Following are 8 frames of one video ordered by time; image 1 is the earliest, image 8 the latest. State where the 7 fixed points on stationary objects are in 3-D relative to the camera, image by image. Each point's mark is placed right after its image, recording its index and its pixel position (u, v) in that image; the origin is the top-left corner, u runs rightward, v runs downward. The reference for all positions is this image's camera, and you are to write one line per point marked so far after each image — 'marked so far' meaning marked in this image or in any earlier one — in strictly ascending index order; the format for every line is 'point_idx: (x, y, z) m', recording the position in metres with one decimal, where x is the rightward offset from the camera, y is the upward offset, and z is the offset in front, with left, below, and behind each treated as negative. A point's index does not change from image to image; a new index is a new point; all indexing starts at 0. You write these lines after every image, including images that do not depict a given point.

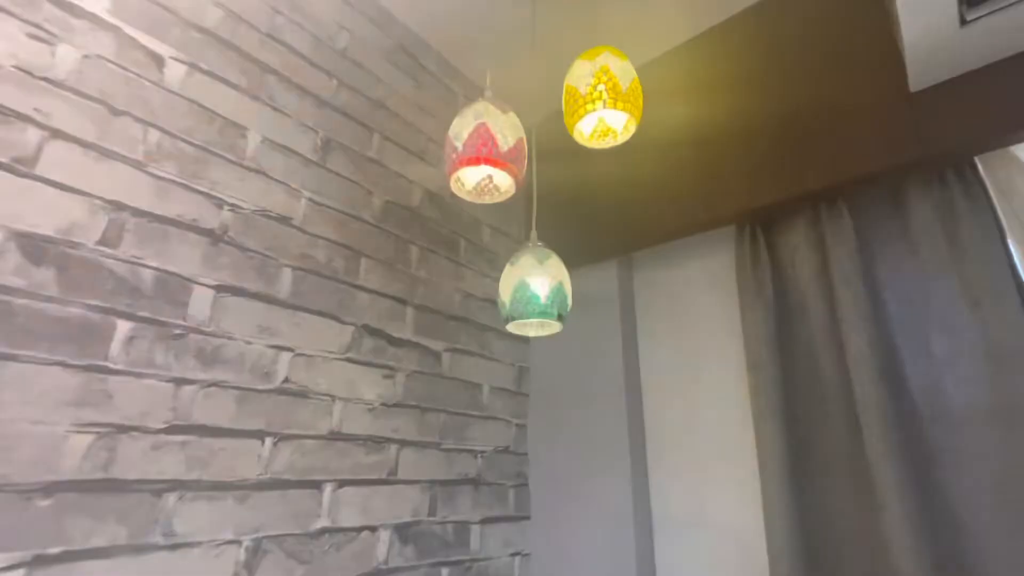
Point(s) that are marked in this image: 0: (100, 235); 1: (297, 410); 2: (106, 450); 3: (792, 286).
0: (-0.5, +0.1, +0.6) m
1: (-0.3, -0.2, +0.7) m
2: (-0.5, -0.2, +0.6) m
3: (+0.5, 0.0, +0.8) m
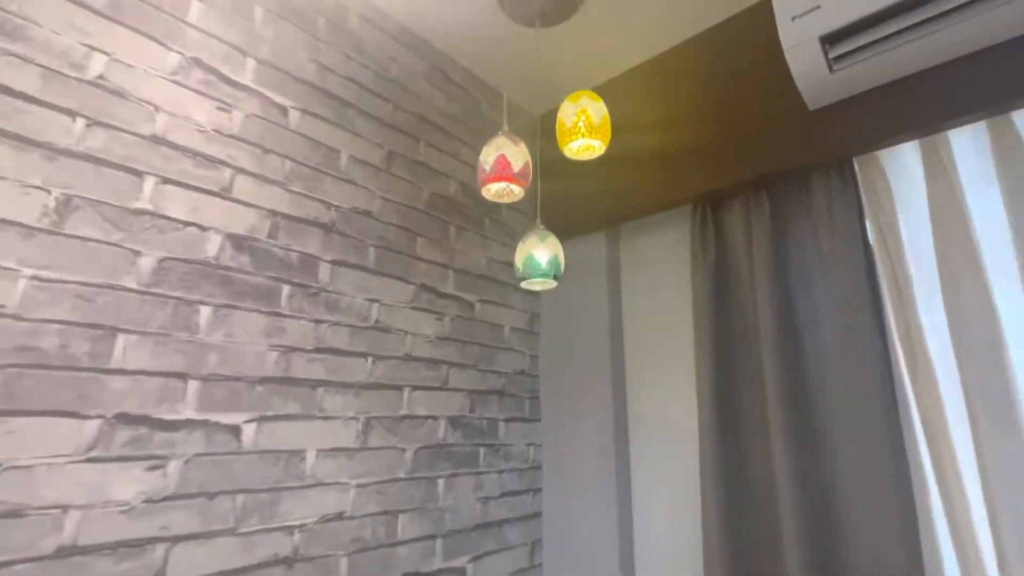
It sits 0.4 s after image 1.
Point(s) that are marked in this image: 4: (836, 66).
0: (-0.5, +0.1, +1.0) m
1: (-0.3, -0.1, +1.2) m
2: (-0.5, -0.1, +1.0) m
3: (+0.6, +0.1, +1.2) m
4: (+0.7, +0.5, +1.0) m
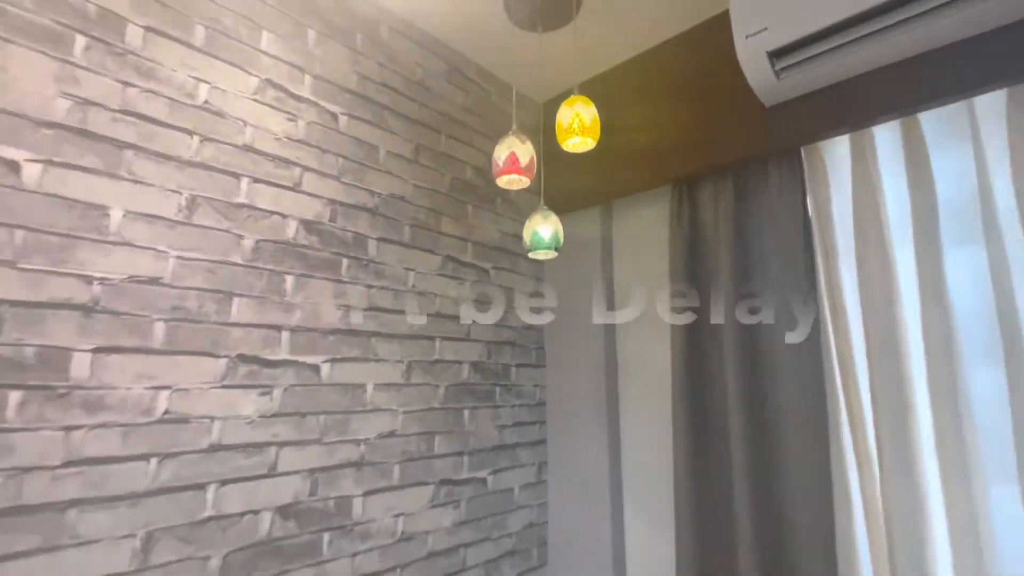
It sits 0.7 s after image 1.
0: (-0.5, +0.2, +1.3) m
1: (-0.3, 0.0, +1.5) m
2: (-0.4, -0.1, +1.3) m
3: (+0.6, +0.2, +1.5) m
4: (+0.7, +0.6, +1.2) m
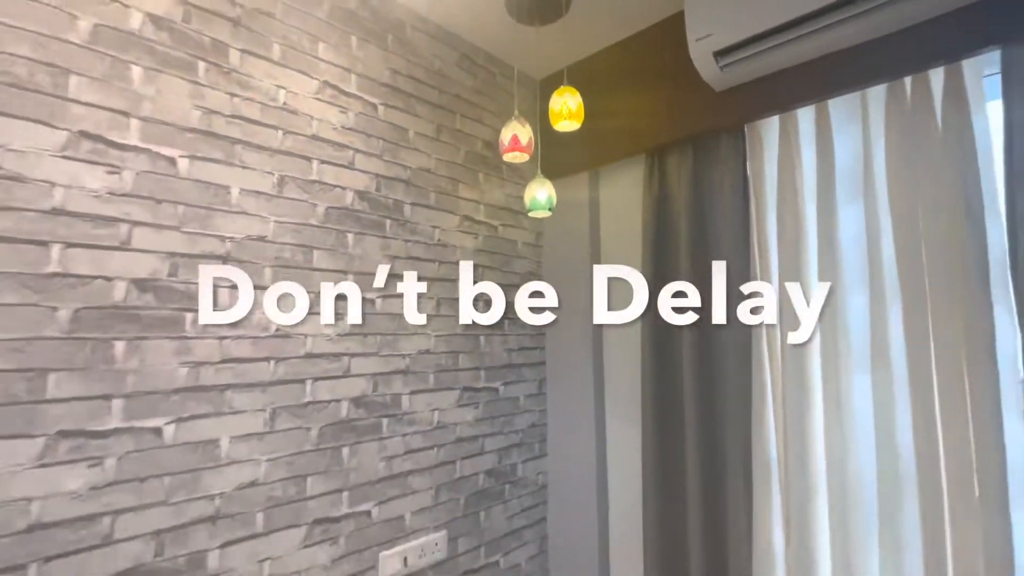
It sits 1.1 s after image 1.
0: (-0.5, +0.3, +1.7) m
1: (-0.3, +0.1, +1.9) m
2: (-0.4, +0.1, +1.7) m
3: (+0.6, +0.4, +1.9) m
4: (+0.7, +0.7, +1.6) m
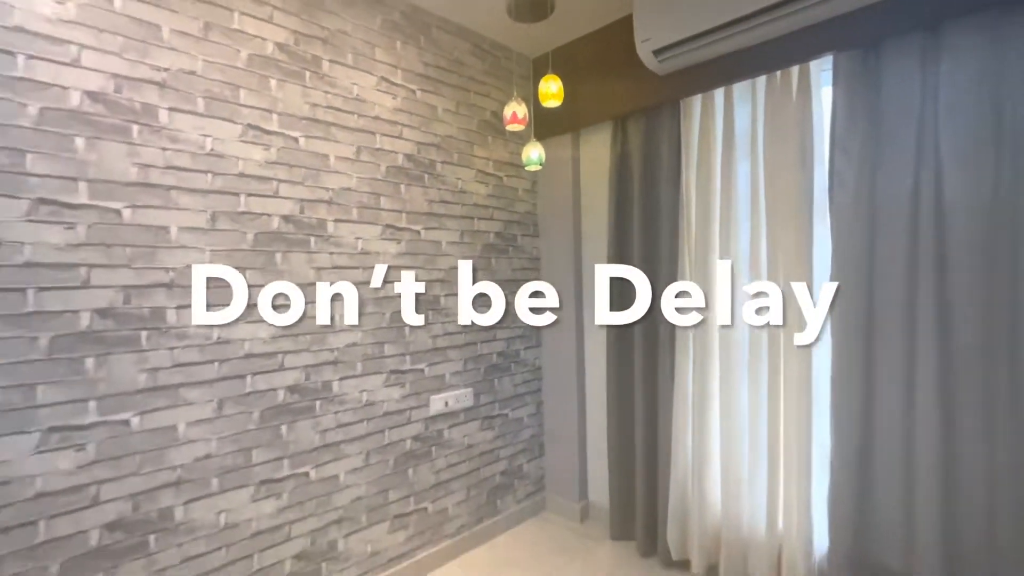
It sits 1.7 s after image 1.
0: (-0.5, +0.7, +2.4) m
1: (-0.2, +0.5, +2.6) m
2: (-0.4, +0.4, +2.4) m
3: (+0.6, +0.7, +2.6) m
4: (+0.7, +1.0, +2.2) m
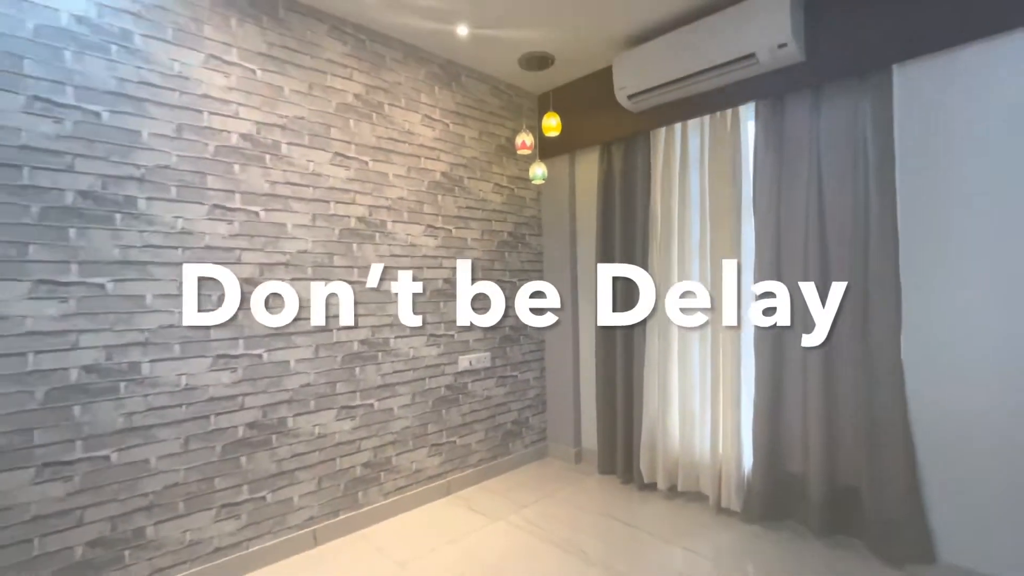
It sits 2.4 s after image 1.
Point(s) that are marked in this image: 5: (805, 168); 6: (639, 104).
0: (-0.4, +0.8, +3.2) m
1: (-0.2, +0.6, +3.3) m
2: (-0.3, +0.5, +3.2) m
3: (+0.7, +0.8, +3.3) m
4: (+0.7, +1.1, +3.0) m
5: (+1.5, +0.6, +2.5) m
6: (+0.8, +1.1, +3.0) m
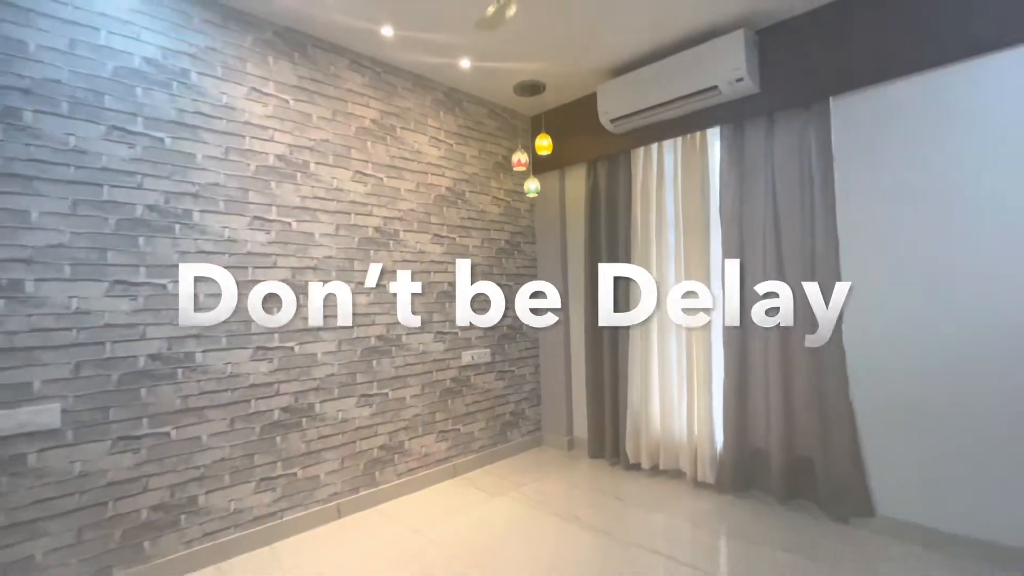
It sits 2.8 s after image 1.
0: (-0.4, +0.7, +3.5) m
1: (-0.2, +0.6, +3.7) m
2: (-0.4, +0.5, +3.6) m
3: (+0.6, +0.8, +3.7) m
4: (+0.7, +1.1, +3.4) m
5: (+1.5, +0.6, +2.9) m
6: (+0.8, +1.1, +3.4) m
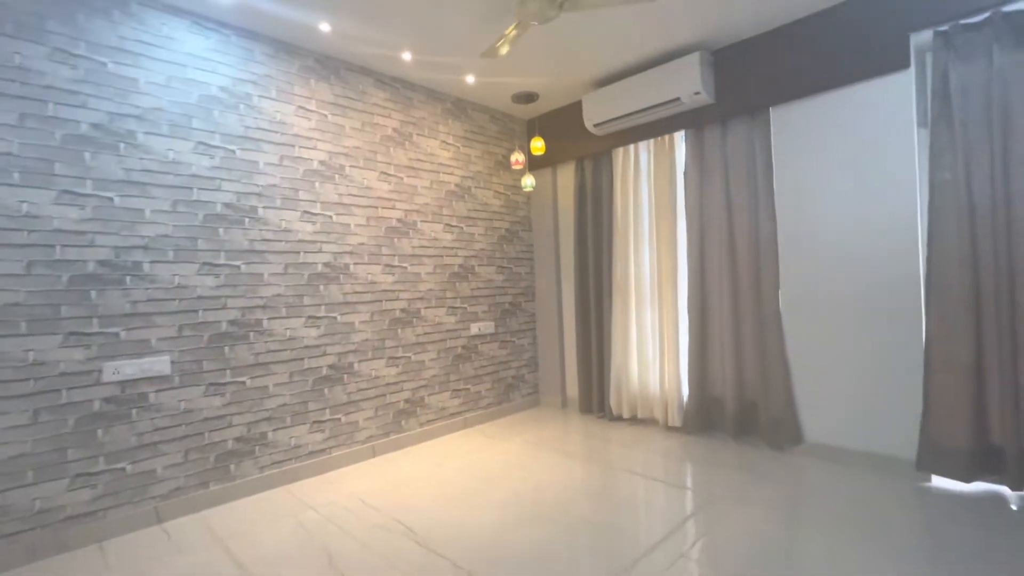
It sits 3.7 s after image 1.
0: (-0.4, +0.9, +4.1) m
1: (-0.2, +0.7, +4.3) m
2: (-0.4, +0.6, +4.2) m
3: (+0.6, +1.0, +4.3) m
4: (+0.7, +1.3, +4.0) m
5: (+1.5, +0.8, +3.5) m
6: (+0.7, +1.3, +4.0) m
